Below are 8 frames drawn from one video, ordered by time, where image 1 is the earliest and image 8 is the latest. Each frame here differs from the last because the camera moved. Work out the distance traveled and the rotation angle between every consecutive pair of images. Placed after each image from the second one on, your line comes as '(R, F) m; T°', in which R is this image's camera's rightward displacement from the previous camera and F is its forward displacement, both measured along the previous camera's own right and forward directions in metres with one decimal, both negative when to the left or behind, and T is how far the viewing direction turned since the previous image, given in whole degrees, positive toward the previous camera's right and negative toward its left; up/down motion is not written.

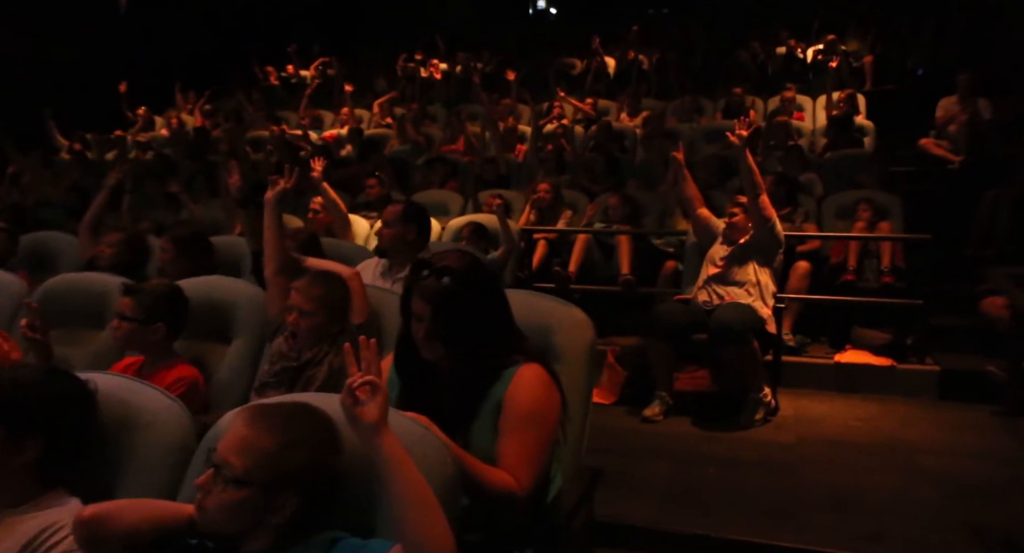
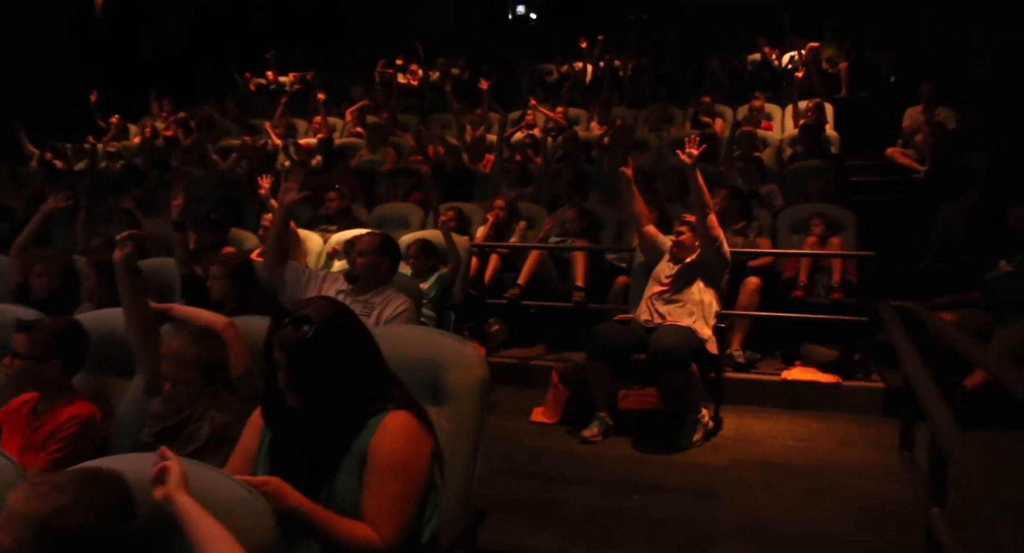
(+0.3, 0.0) m; 0°
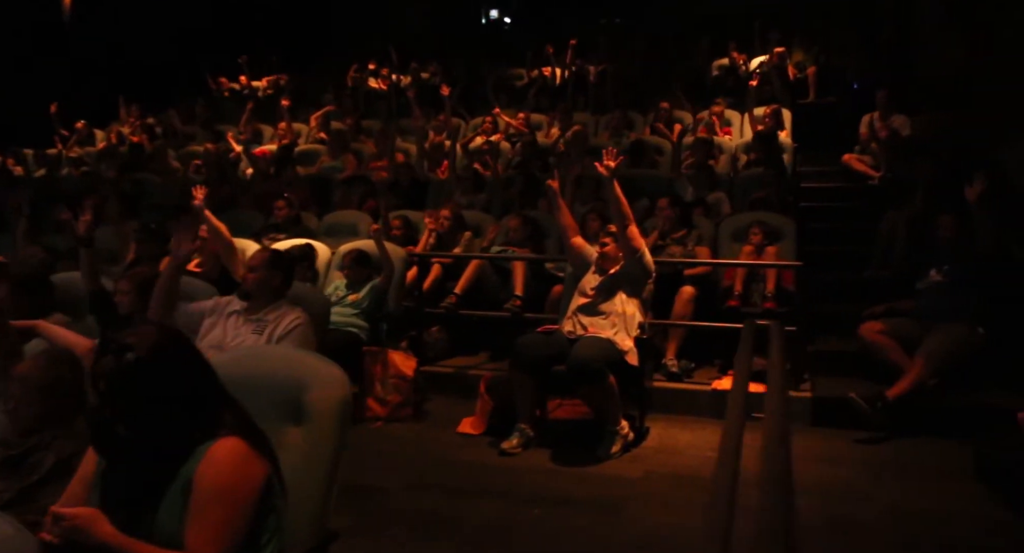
(+0.4, 0.0) m; 0°
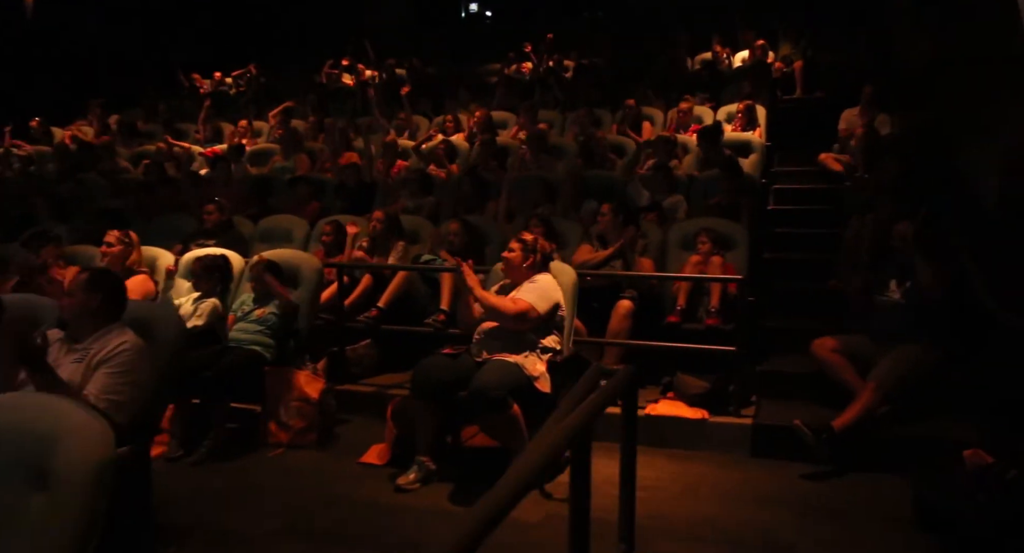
(+0.5, +0.3) m; -1°
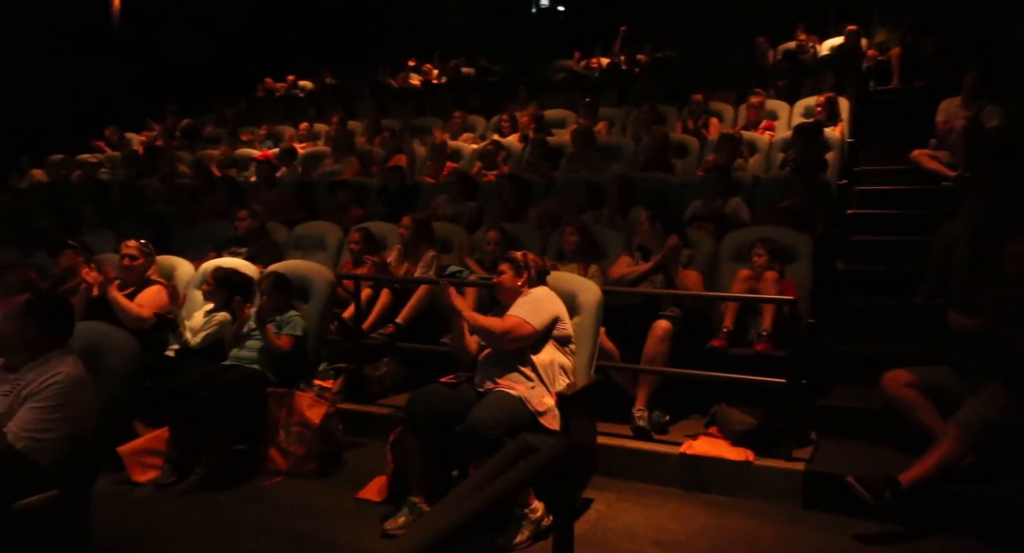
(+0.3, +0.4) m; -7°
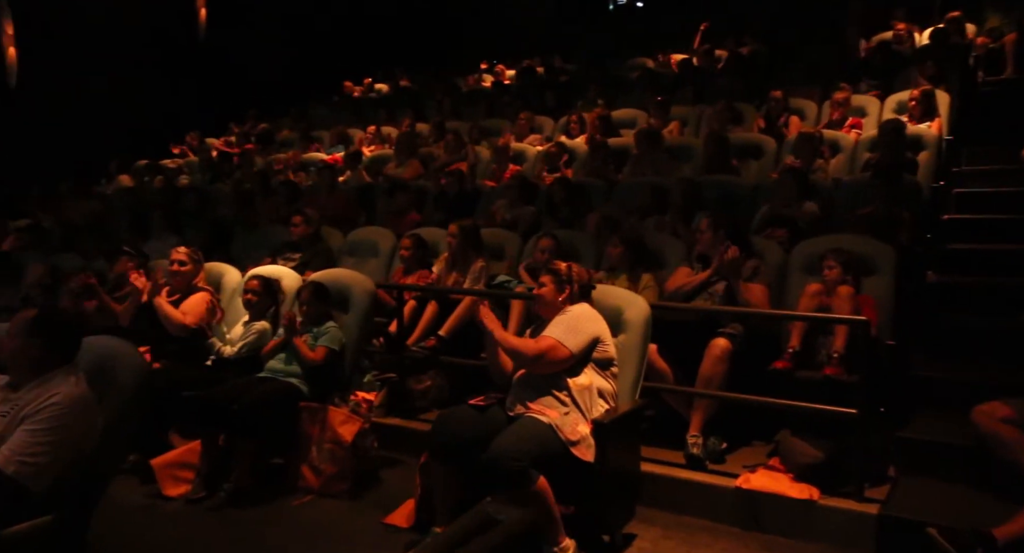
(+0.2, +0.2) m; -7°
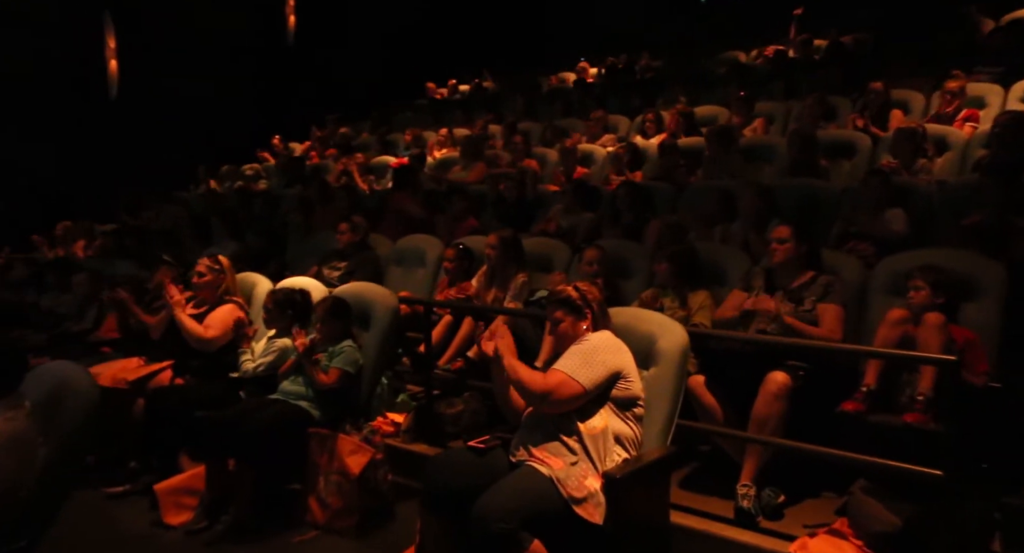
(+0.3, +0.4) m; -8°
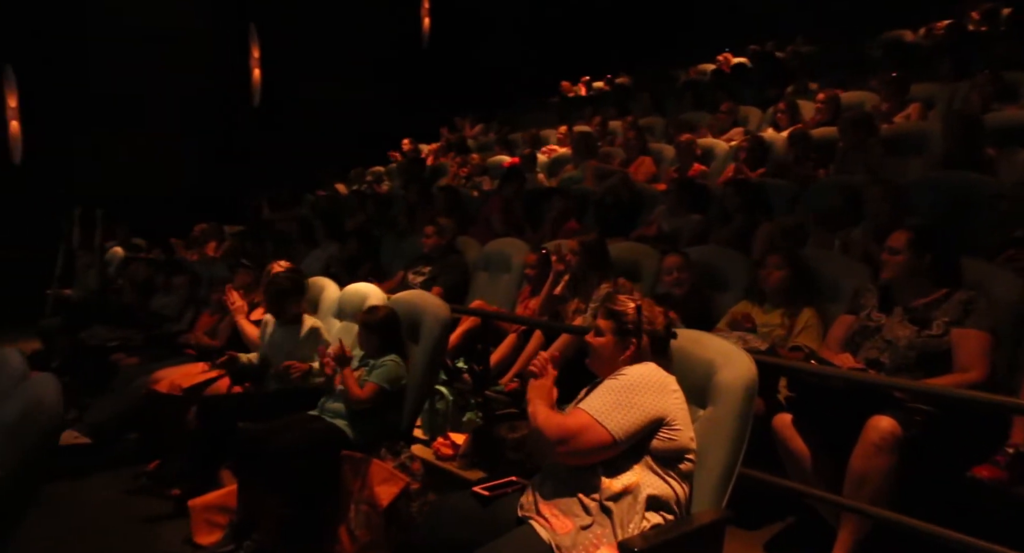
(+0.4, +0.4) m; -12°
